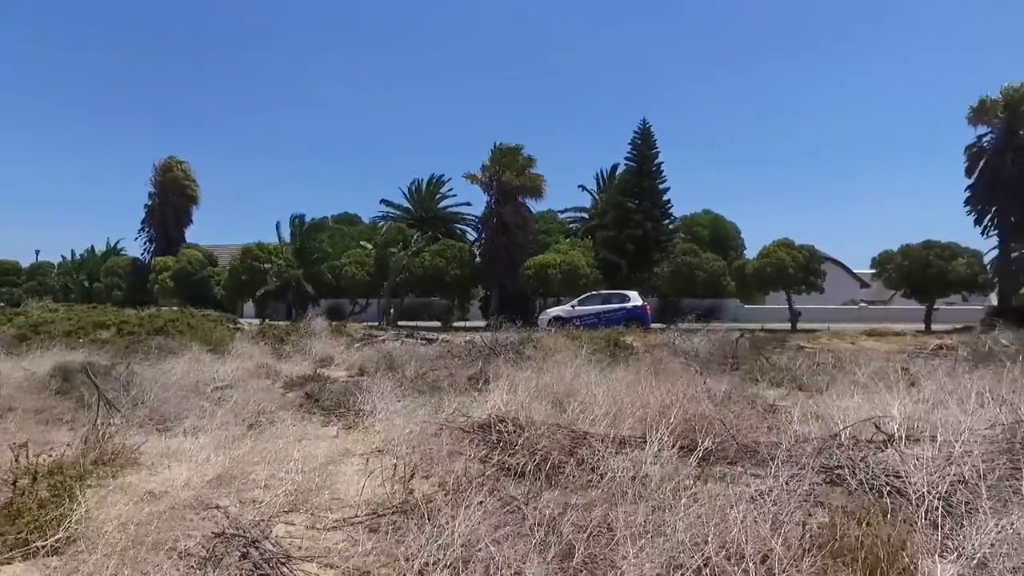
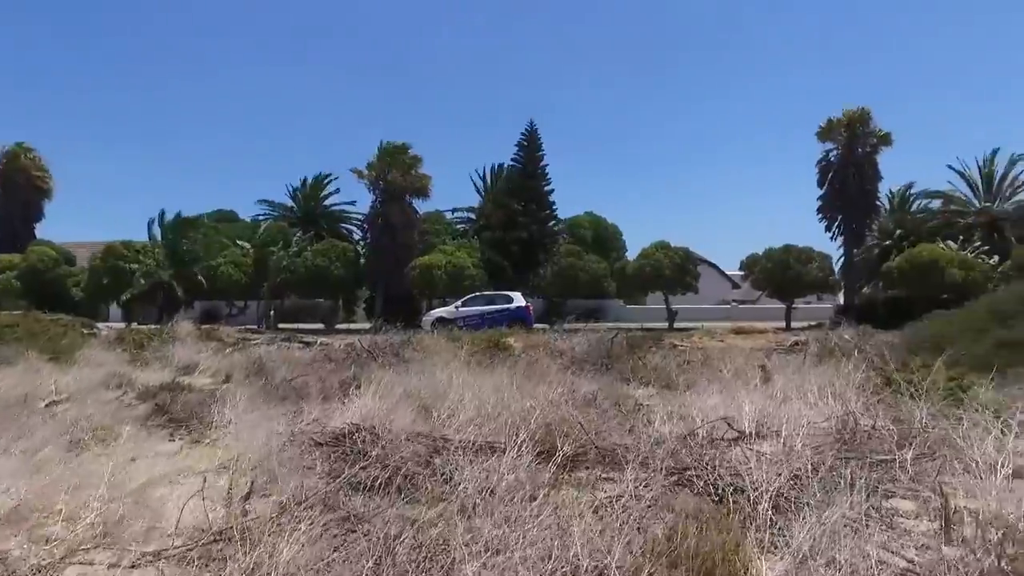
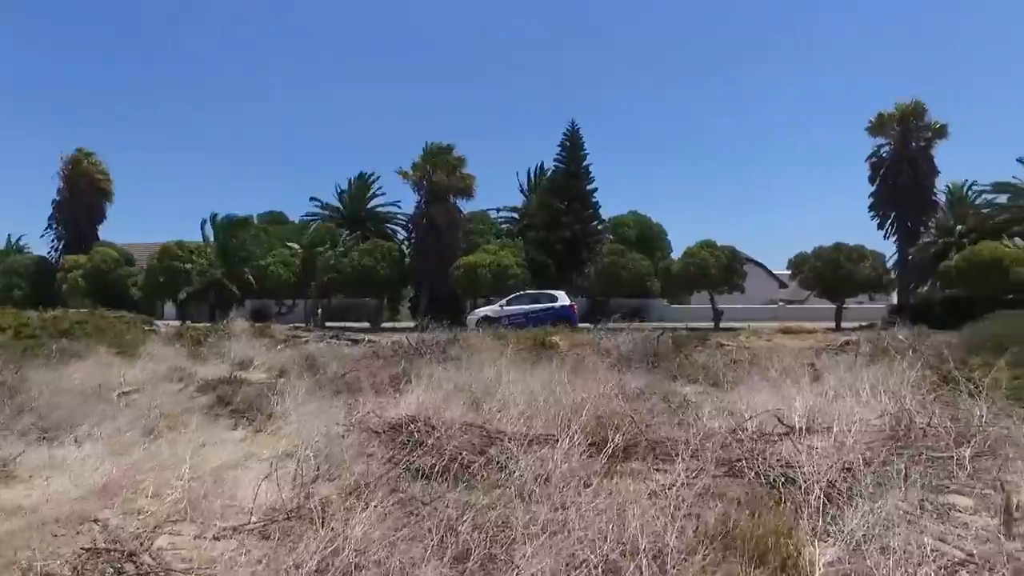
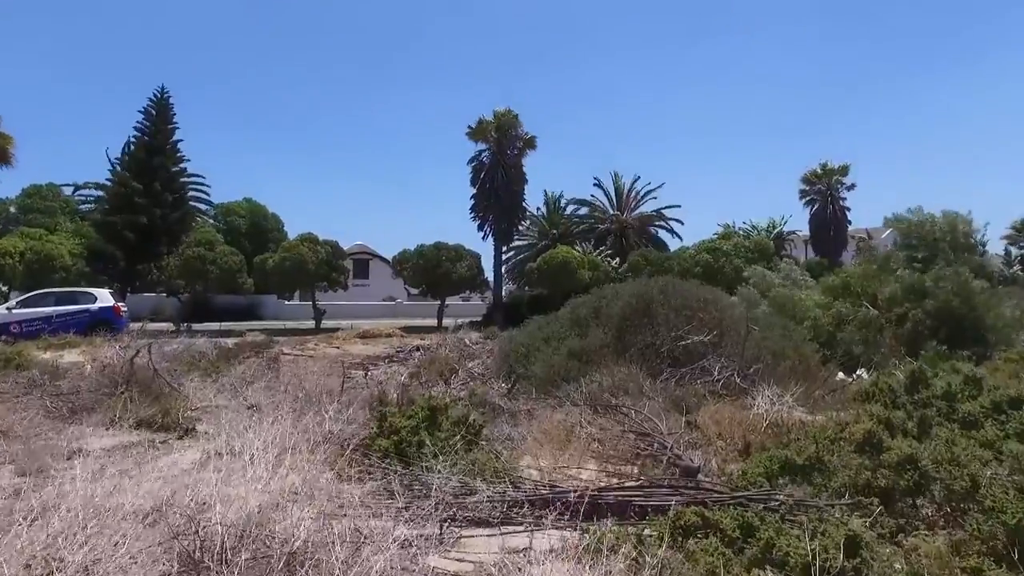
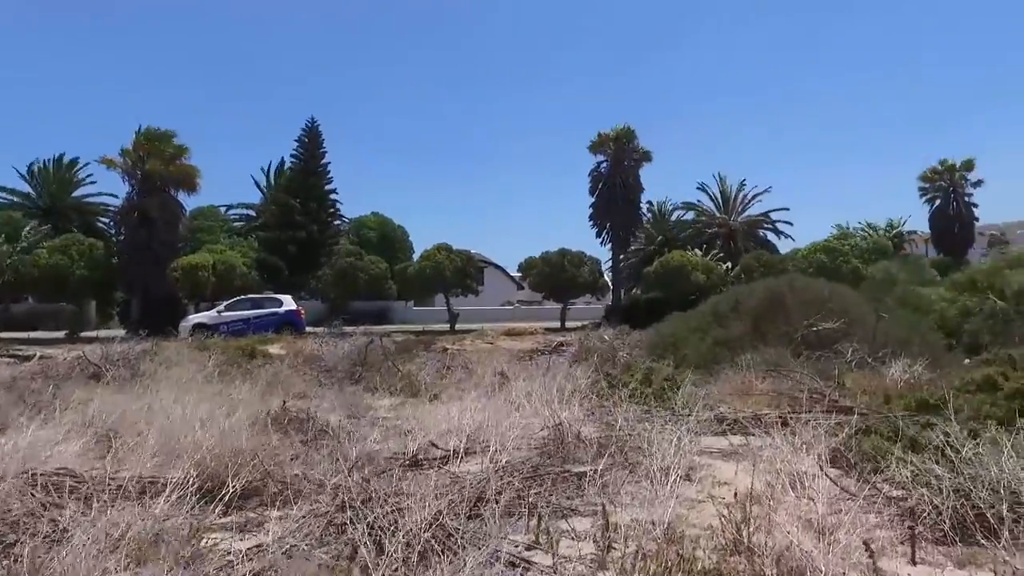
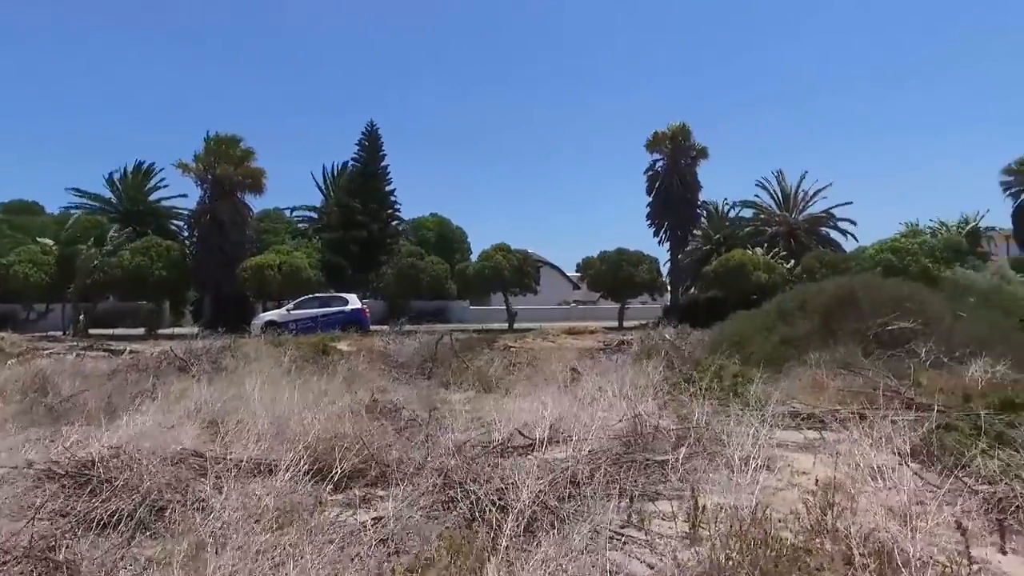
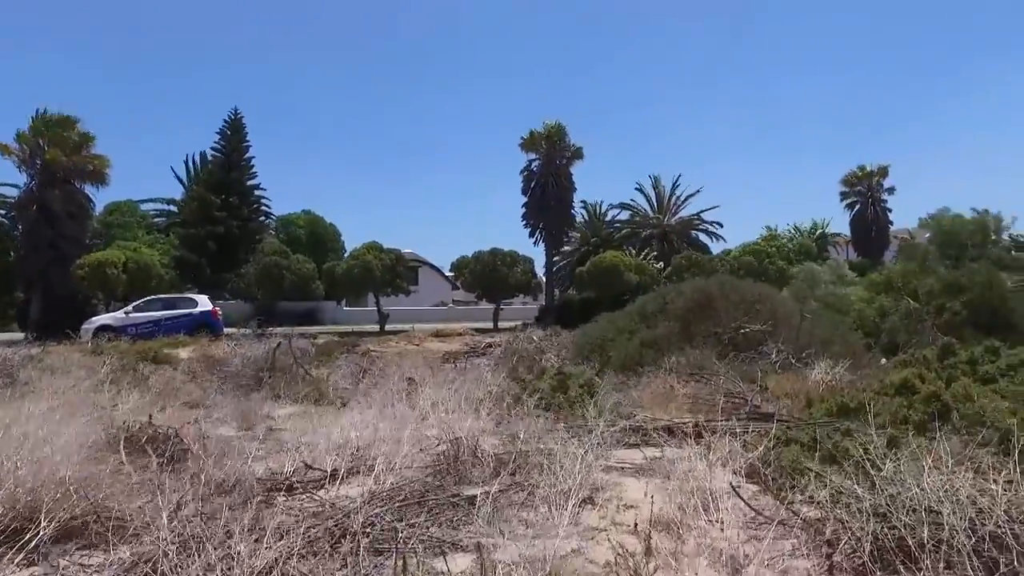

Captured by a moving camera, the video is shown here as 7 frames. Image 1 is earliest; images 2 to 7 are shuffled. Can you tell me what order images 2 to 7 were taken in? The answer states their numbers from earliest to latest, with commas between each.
3, 2, 6, 5, 7, 4
